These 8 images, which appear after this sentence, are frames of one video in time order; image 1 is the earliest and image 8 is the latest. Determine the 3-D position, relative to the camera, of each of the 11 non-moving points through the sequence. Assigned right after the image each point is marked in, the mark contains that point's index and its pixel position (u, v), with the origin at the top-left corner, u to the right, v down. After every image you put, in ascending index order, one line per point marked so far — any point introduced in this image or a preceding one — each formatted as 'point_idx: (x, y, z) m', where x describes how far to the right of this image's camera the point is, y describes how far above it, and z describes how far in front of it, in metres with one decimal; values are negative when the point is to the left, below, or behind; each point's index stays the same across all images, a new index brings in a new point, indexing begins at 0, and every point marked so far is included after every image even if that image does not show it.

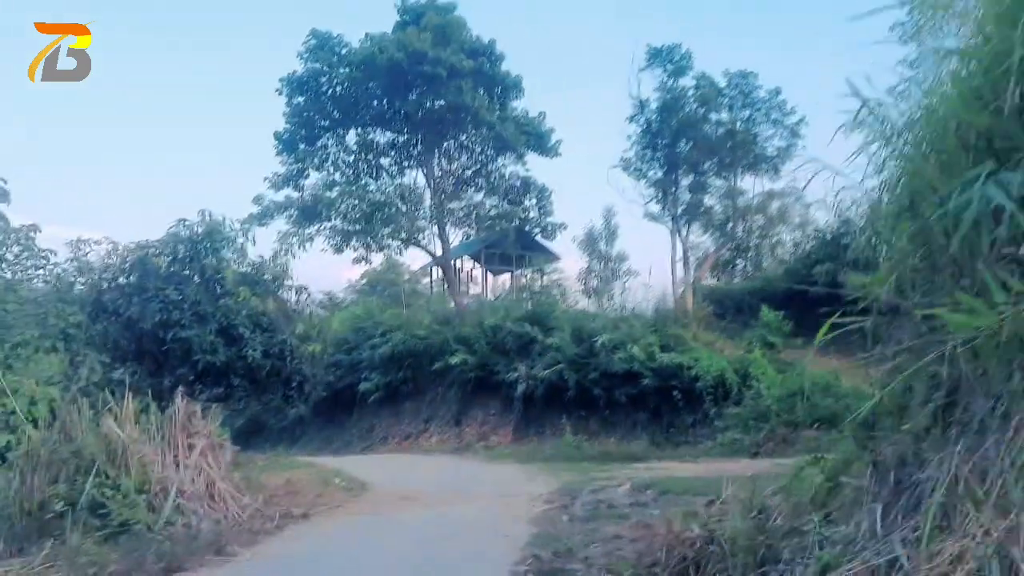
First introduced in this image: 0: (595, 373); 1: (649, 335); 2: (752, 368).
0: (+1.6, -1.7, +19.4) m
1: (+2.8, -0.9, +19.7) m
2: (+4.5, -1.5, +18.3) m
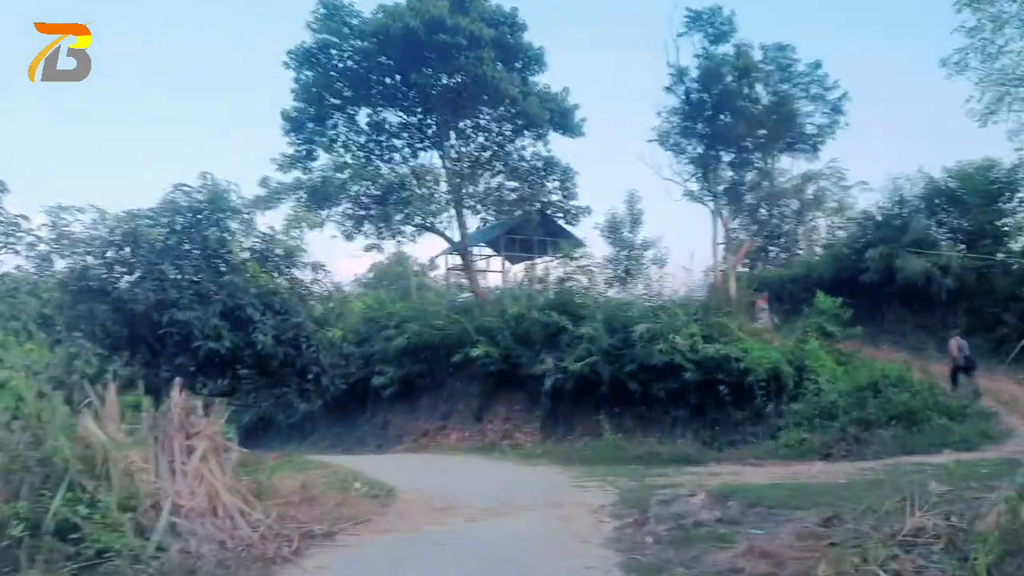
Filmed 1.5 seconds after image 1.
0: (+2.2, -1.4, +17.8) m
1: (+3.3, -0.6, +18.0) m
2: (+5.0, -1.3, +16.6) m
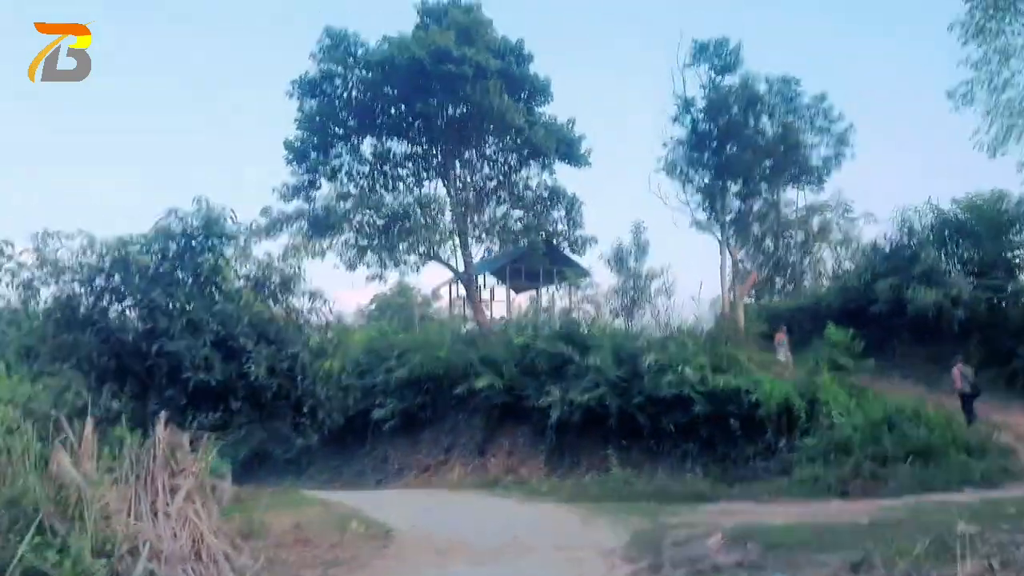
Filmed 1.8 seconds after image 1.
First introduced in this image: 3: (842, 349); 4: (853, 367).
0: (+2.3, -2.0, +17.3) m
1: (+3.4, -1.2, +17.6) m
2: (+5.1, -1.8, +16.2) m
3: (+6.1, -1.1, +17.8) m
4: (+6.1, -1.4, +17.4) m
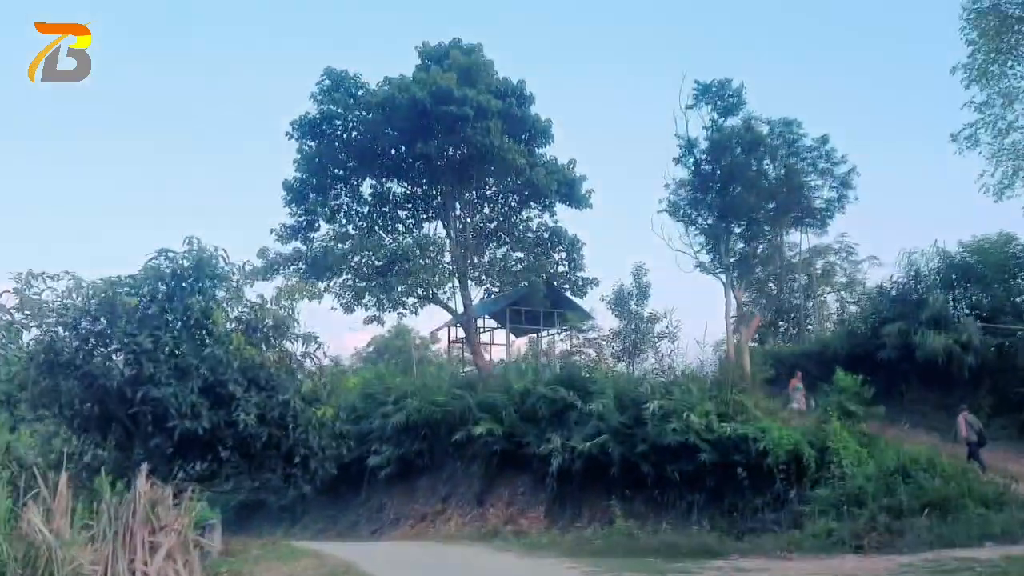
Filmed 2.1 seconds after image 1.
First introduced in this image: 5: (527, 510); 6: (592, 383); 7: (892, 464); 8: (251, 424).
0: (+2.3, -2.7, +16.8) m
1: (+3.4, -2.0, +17.1) m
2: (+5.1, -2.5, +15.7) m
3: (+6.1, -1.9, +17.4) m
4: (+6.1, -2.2, +17.0) m
5: (+0.3, -4.1, +17.9) m
6: (+1.5, -1.8, +18.4) m
7: (+5.5, -2.5, +14.1) m
8: (-3.0, -1.6, +11.4) m
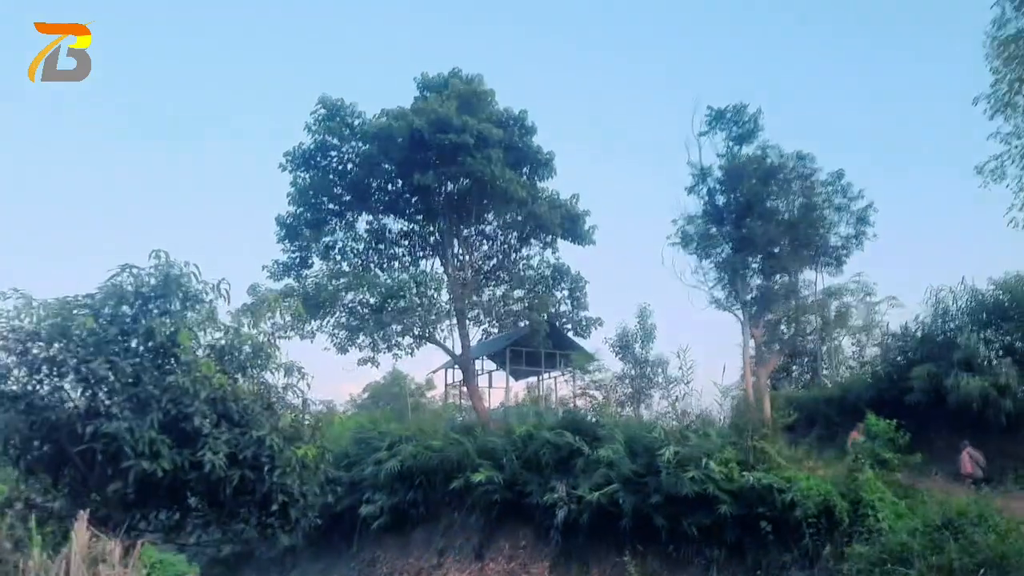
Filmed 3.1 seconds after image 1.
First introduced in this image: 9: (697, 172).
0: (+2.3, -3.3, +15.5) m
1: (+3.5, -2.6, +15.8) m
2: (+5.2, -3.0, +14.4) m
3: (+6.1, -2.5, +16.1) m
4: (+6.2, -2.8, +15.6) m
5: (+0.3, -4.7, +16.5) m
6: (+1.6, -2.4, +17.1) m
7: (+5.6, -3.0, +12.7) m
8: (-2.9, -1.8, +10.1) m
9: (+3.6, +2.3, +19.1) m
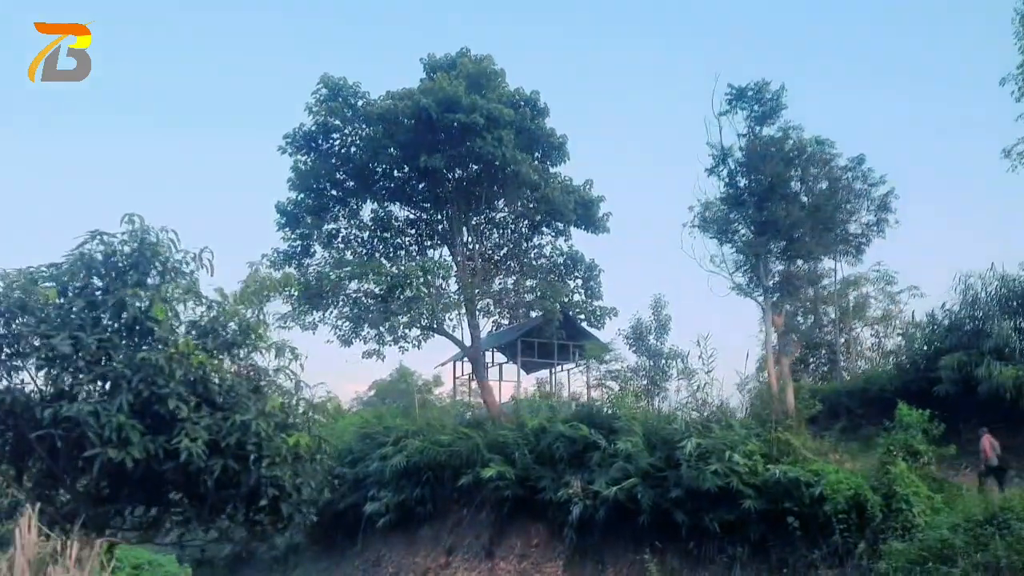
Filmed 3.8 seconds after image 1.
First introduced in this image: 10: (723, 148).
0: (+2.5, -3.1, +14.6) m
1: (+3.6, -2.3, +15.0) m
2: (+5.3, -2.8, +13.5) m
3: (+6.3, -2.3, +15.2) m
4: (+6.4, -2.5, +14.8) m
5: (+0.5, -4.4, +15.7) m
6: (+1.7, -2.2, +16.2) m
7: (+5.7, -2.7, +11.9) m
8: (-2.8, -1.6, +9.3) m
9: (+3.8, +2.5, +18.3) m
10: (+3.9, +2.6, +18.2) m
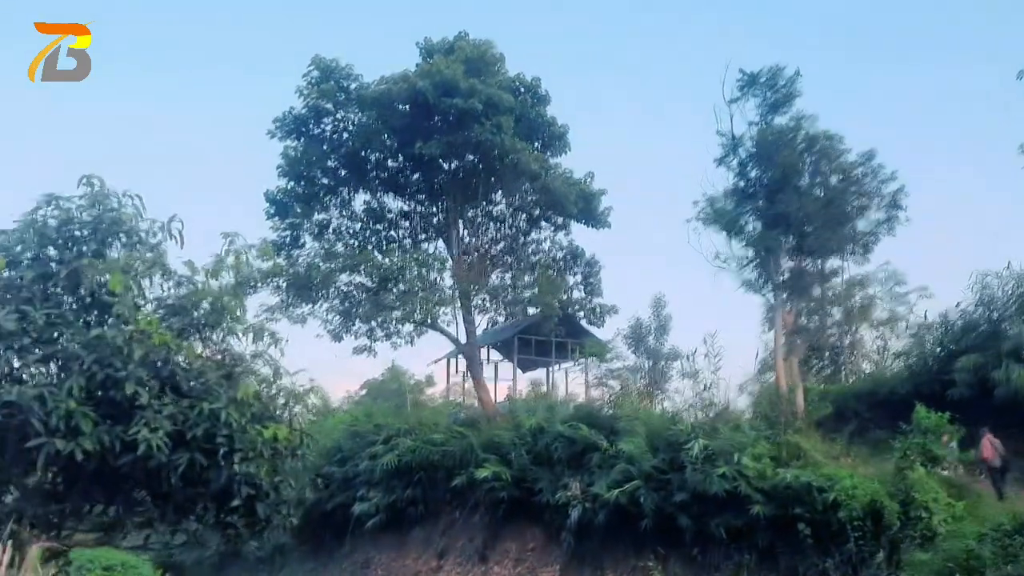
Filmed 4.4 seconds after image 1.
0: (+2.4, -3.0, +13.9) m
1: (+3.6, -2.2, +14.2) m
2: (+5.3, -2.7, +12.8) m
3: (+6.3, -2.2, +14.5) m
4: (+6.3, -2.5, +14.1) m
5: (+0.4, -4.3, +14.9) m
6: (+1.7, -2.1, +15.5) m
7: (+5.7, -2.7, +11.2) m
8: (-2.8, -1.4, +8.6) m
9: (+3.8, +2.6, +17.6) m
10: (+3.9, +2.7, +17.5) m
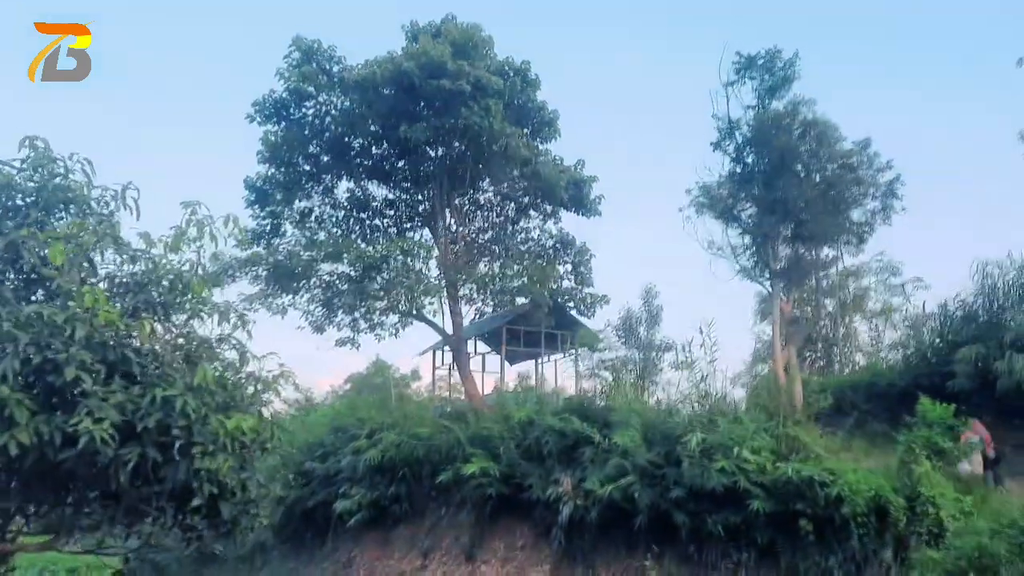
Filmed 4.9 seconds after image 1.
0: (+2.3, -2.8, +13.3) m
1: (+3.4, -2.1, +13.7) m
2: (+5.2, -2.5, +12.3) m
3: (+6.1, -2.0, +14.0) m
4: (+6.2, -2.3, +13.6) m
5: (+0.3, -4.1, +14.3) m
6: (+1.5, -1.9, +14.9) m
7: (+5.6, -2.5, +10.6) m
8: (-2.9, -1.3, +7.9) m
9: (+3.6, +2.8, +17.0) m
10: (+3.7, +2.9, +16.9) m
